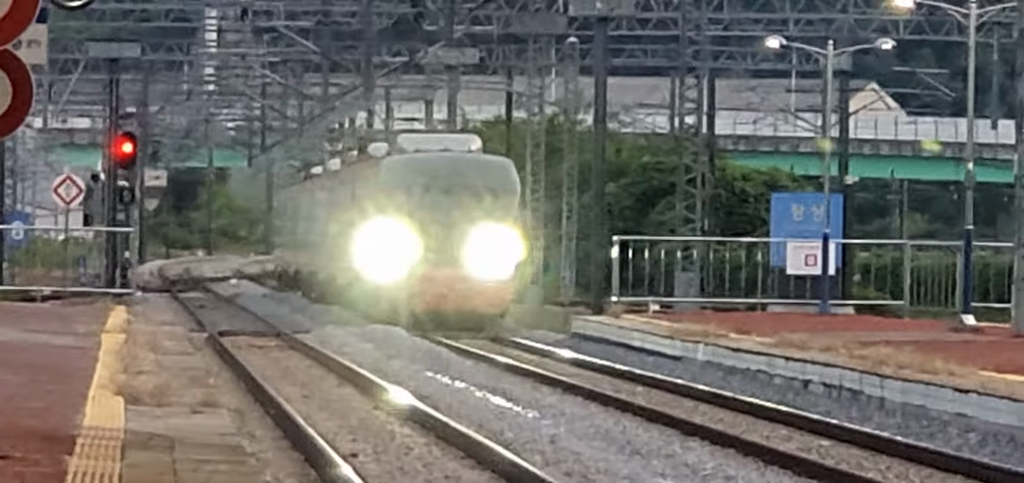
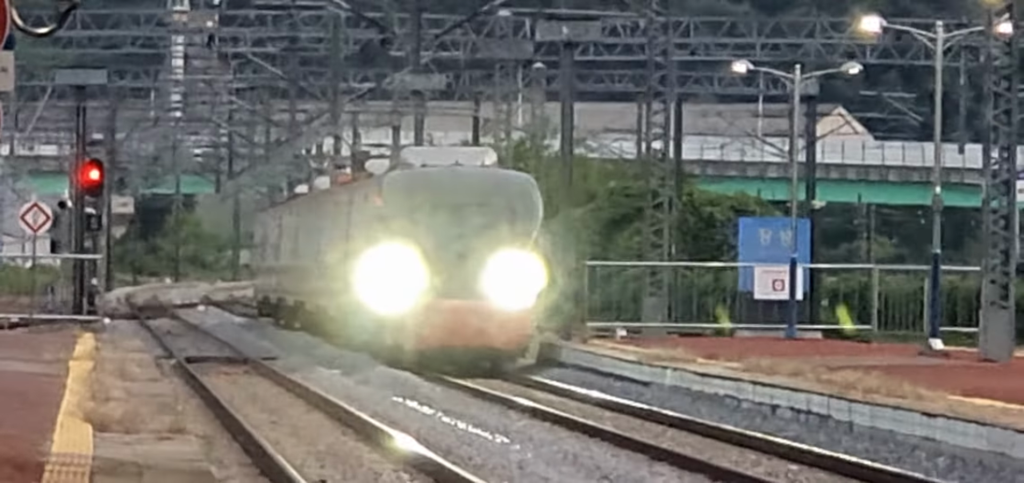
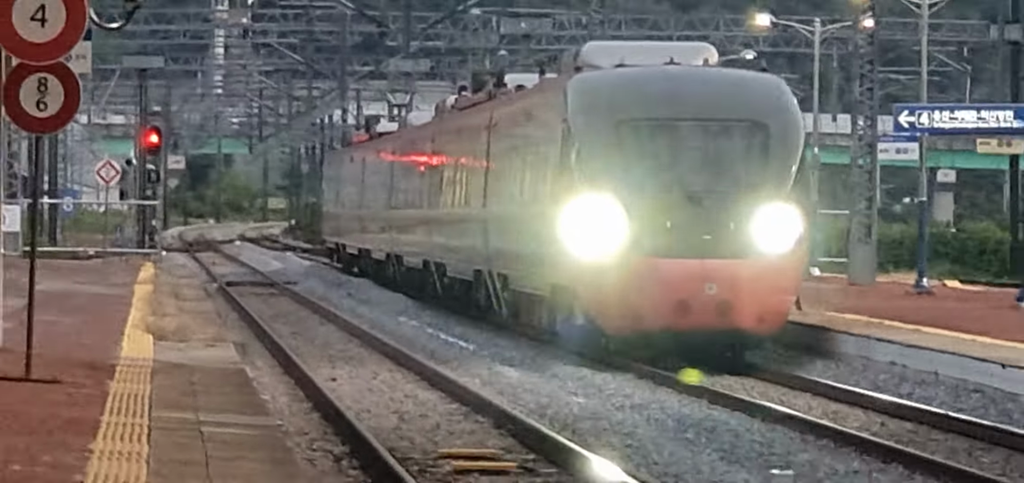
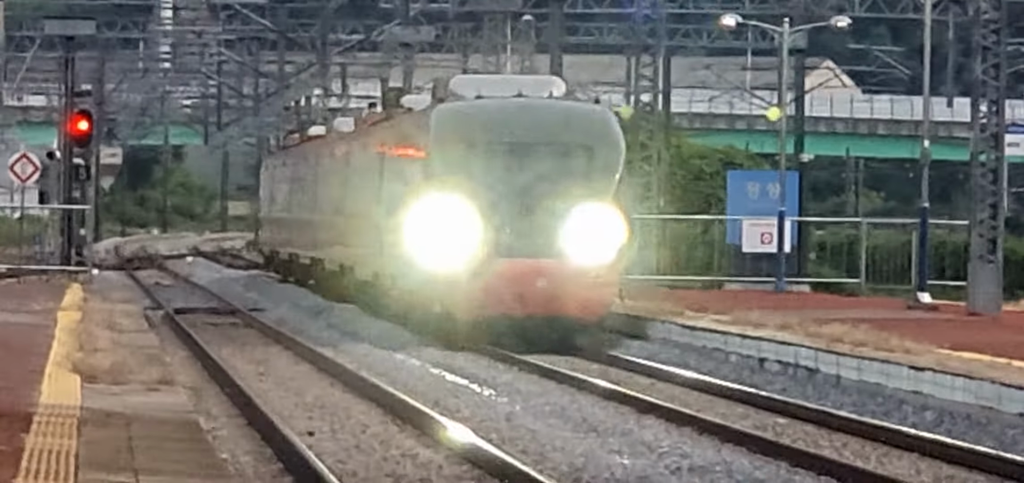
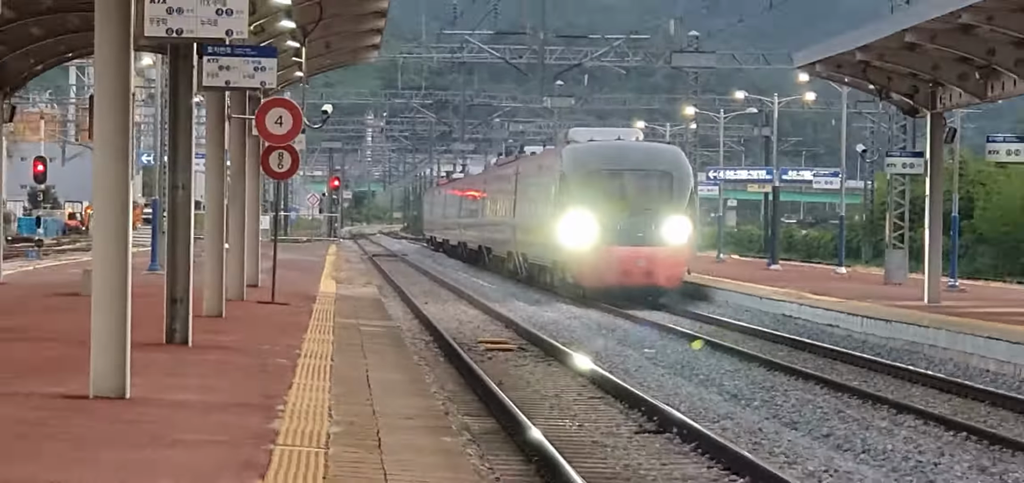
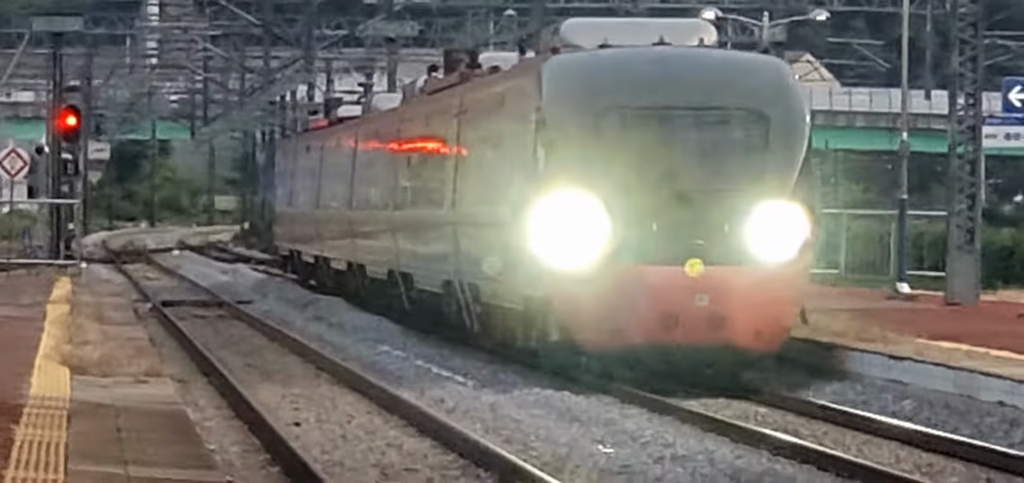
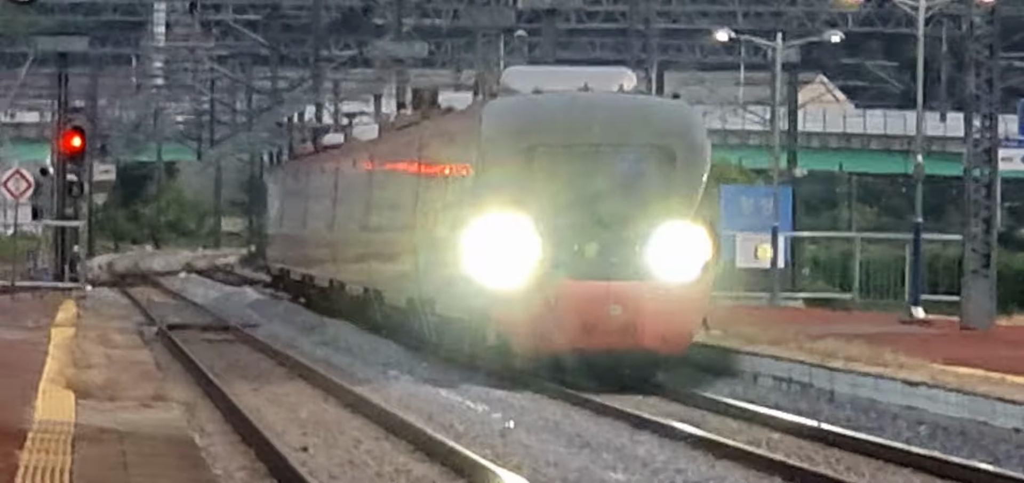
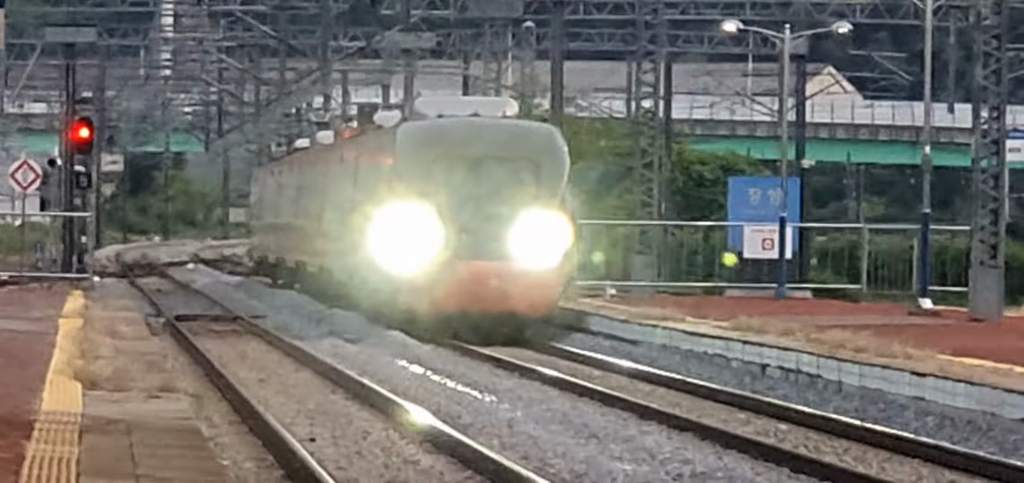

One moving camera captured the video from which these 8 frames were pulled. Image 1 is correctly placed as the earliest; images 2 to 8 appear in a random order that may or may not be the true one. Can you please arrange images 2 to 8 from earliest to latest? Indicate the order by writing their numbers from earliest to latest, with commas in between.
2, 8, 4, 7, 6, 3, 5
